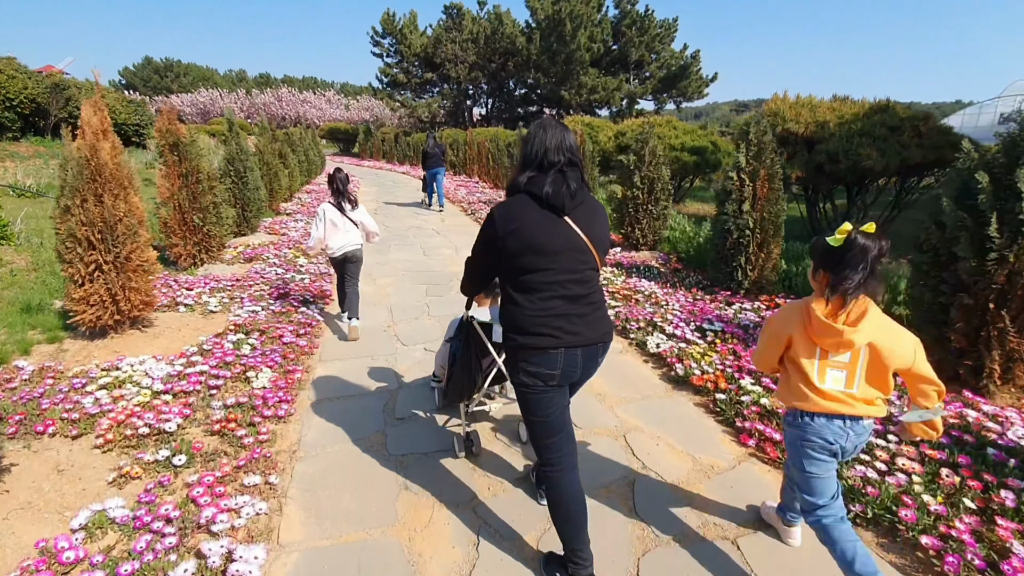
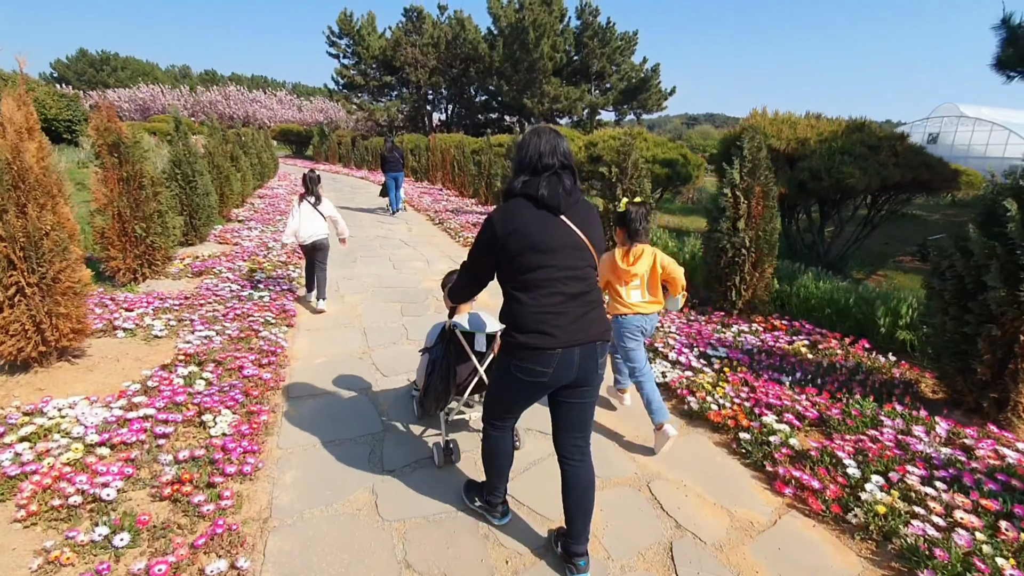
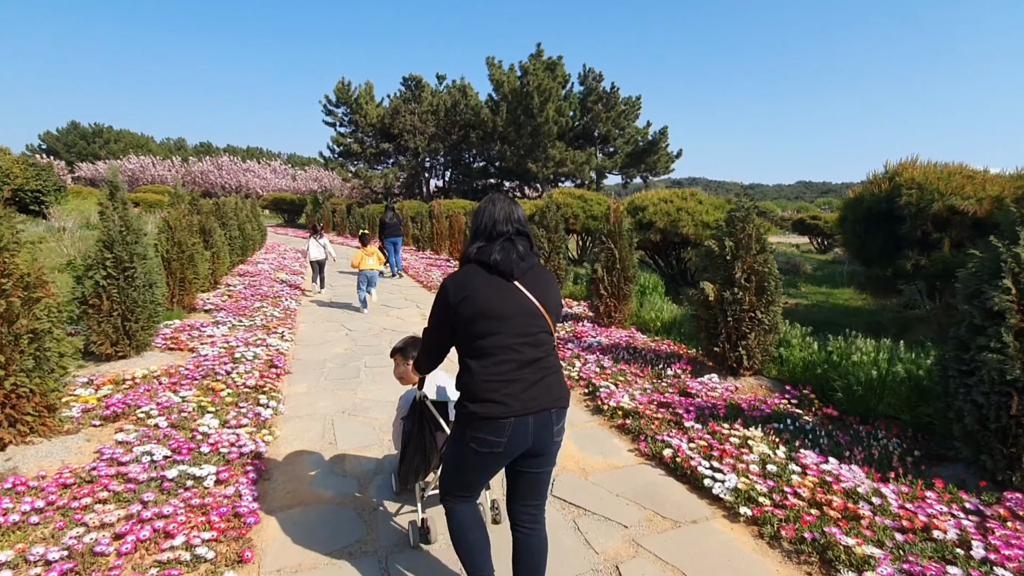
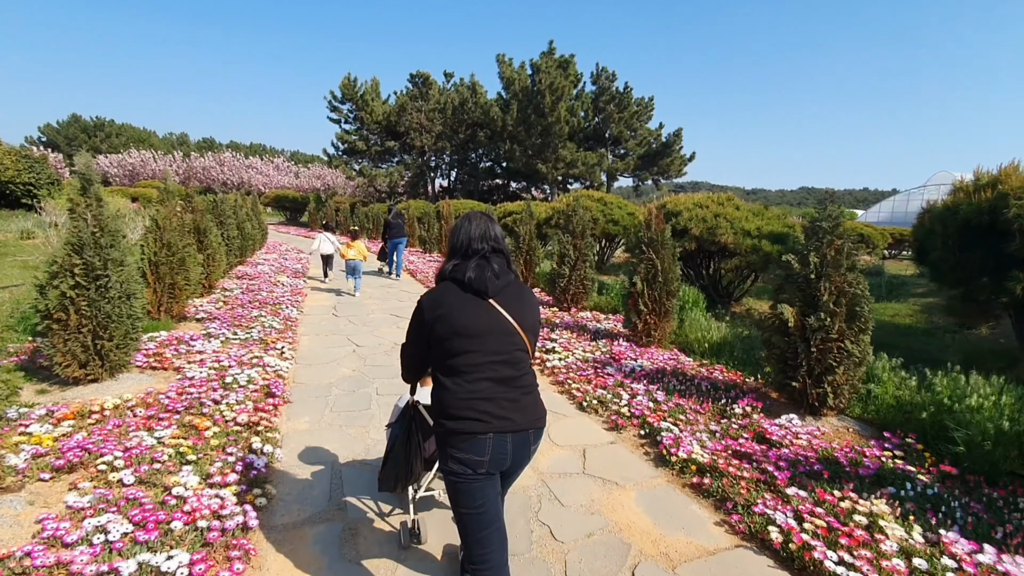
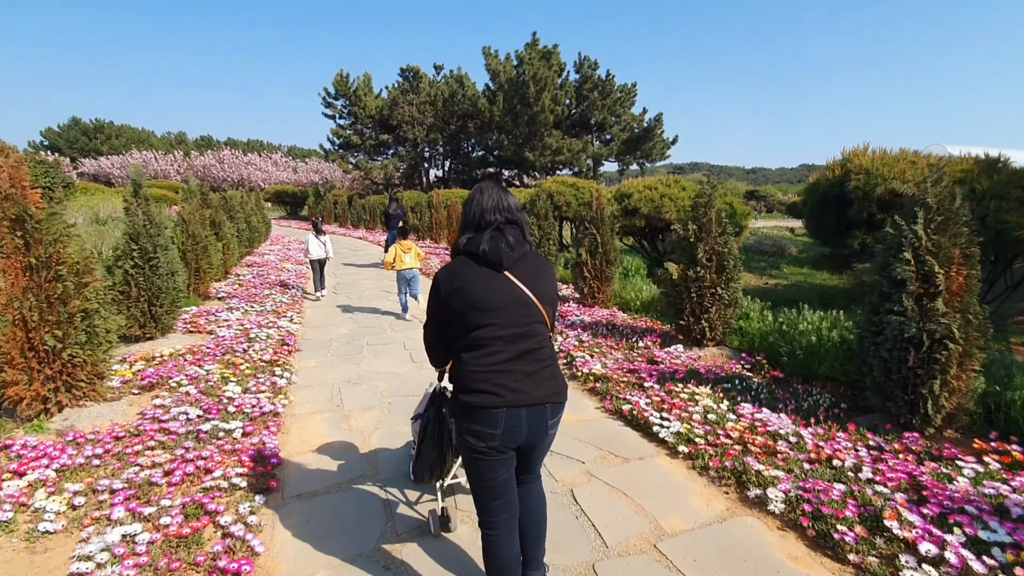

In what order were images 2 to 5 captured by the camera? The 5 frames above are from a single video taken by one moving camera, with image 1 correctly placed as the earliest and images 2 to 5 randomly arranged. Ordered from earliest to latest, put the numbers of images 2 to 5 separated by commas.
2, 5, 3, 4
